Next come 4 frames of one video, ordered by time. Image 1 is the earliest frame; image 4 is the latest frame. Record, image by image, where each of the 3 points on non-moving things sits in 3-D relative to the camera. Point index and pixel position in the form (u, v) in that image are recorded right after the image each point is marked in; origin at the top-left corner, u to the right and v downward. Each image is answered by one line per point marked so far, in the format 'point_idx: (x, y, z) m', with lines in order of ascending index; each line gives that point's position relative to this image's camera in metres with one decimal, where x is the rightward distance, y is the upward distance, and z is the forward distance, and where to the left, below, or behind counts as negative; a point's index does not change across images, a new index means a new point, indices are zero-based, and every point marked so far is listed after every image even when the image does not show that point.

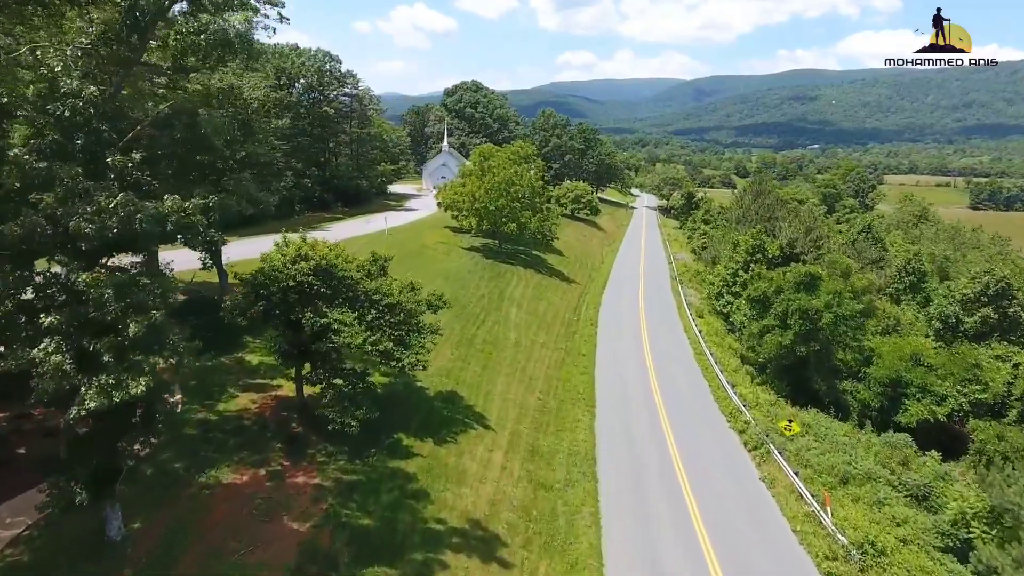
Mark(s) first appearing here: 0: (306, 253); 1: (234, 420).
0: (-6.1, +1.1, +18.3) m
1: (-8.6, -4.1, +19.2) m
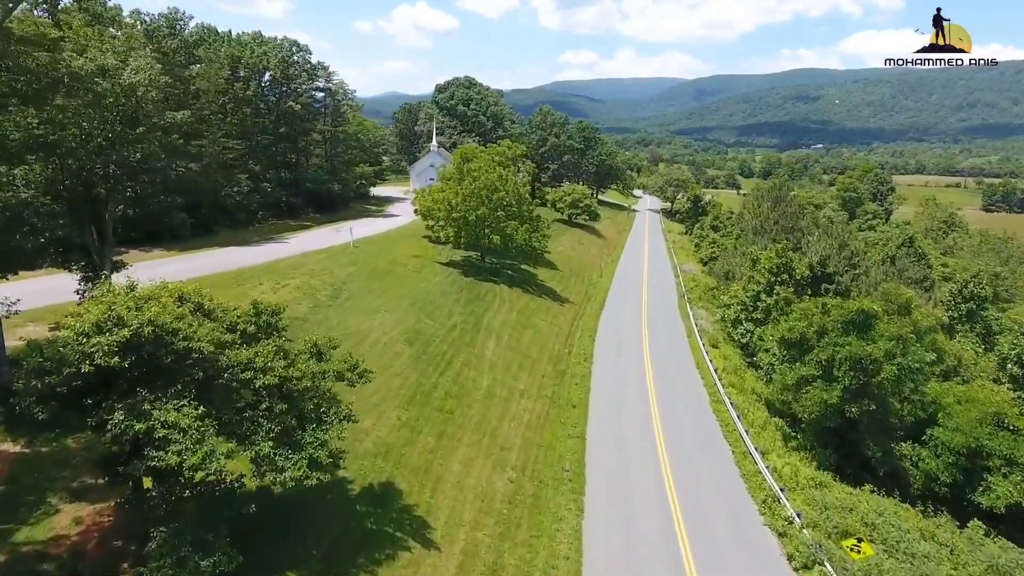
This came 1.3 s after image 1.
0: (-7.3, -0.4, +11.8) m
1: (-9.8, -5.6, +12.7) m
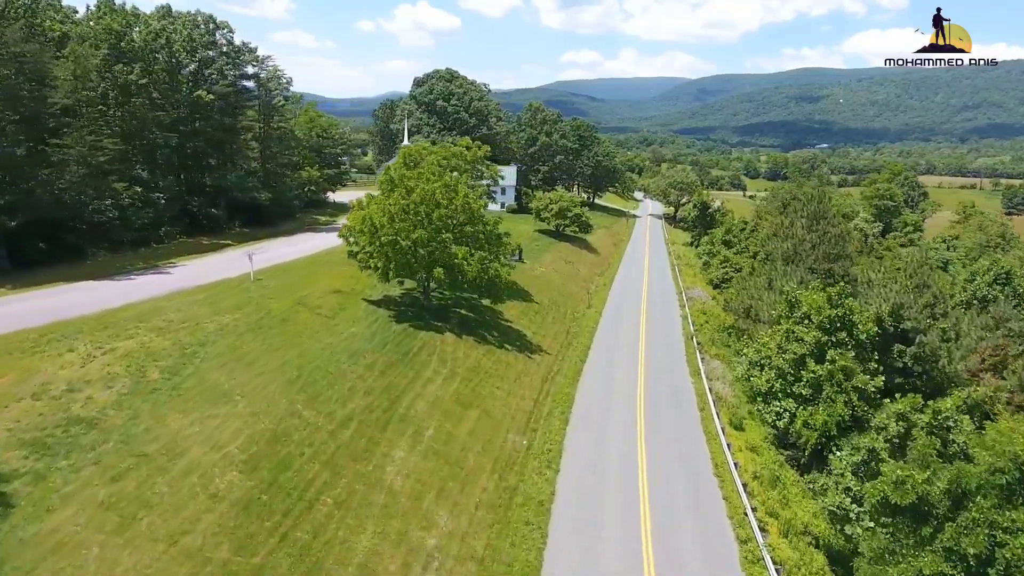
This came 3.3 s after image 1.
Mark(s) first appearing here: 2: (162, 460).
0: (-10.0, -2.9, +0.9) m
1: (-12.5, -8.1, +1.8) m
2: (-9.6, -4.6, +17.0) m
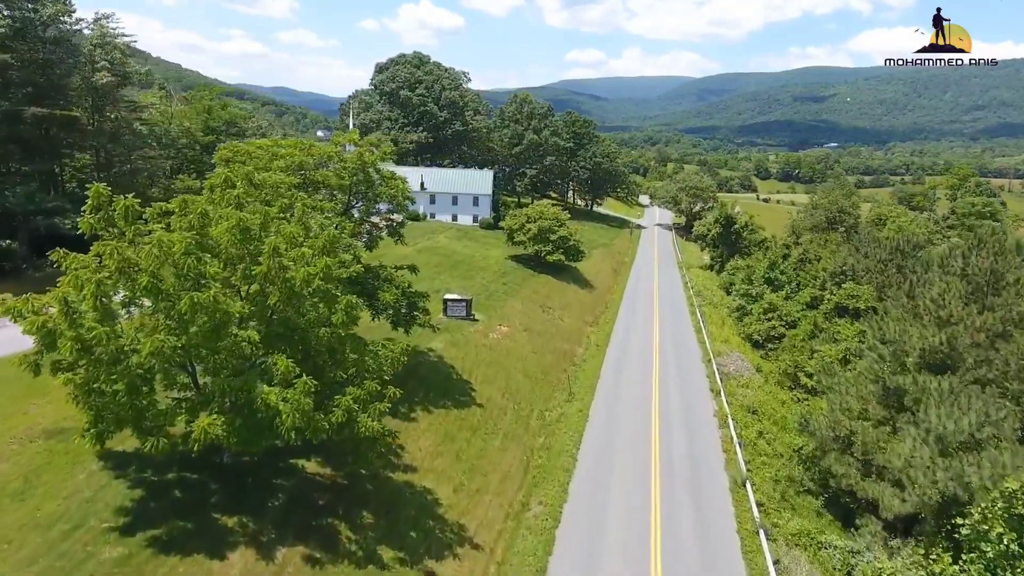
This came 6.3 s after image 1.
0: (-13.2, -6.7, -15.7) m
1: (-15.7, -11.9, -14.8) m
2: (-12.7, -8.4, +0.4) m
